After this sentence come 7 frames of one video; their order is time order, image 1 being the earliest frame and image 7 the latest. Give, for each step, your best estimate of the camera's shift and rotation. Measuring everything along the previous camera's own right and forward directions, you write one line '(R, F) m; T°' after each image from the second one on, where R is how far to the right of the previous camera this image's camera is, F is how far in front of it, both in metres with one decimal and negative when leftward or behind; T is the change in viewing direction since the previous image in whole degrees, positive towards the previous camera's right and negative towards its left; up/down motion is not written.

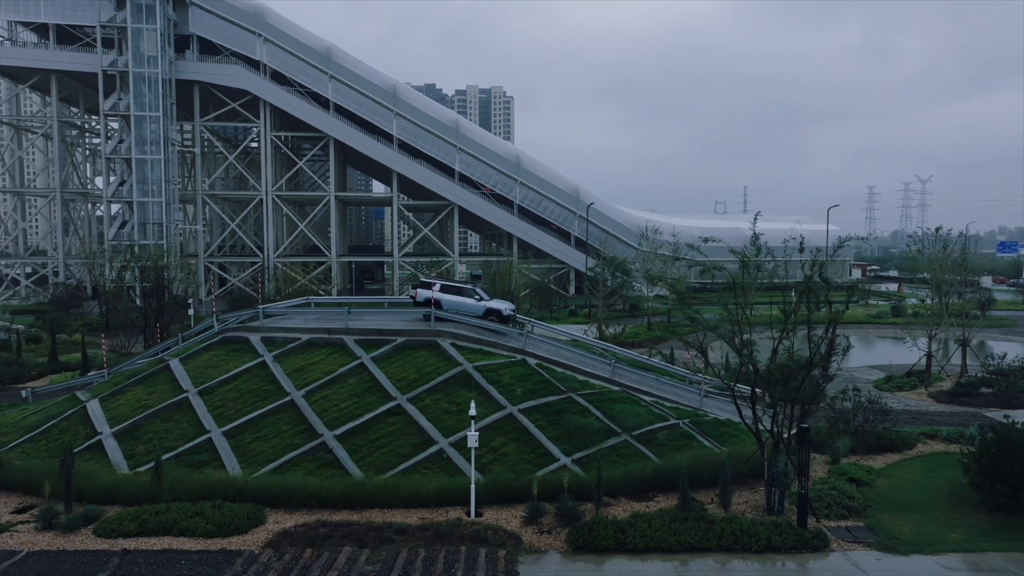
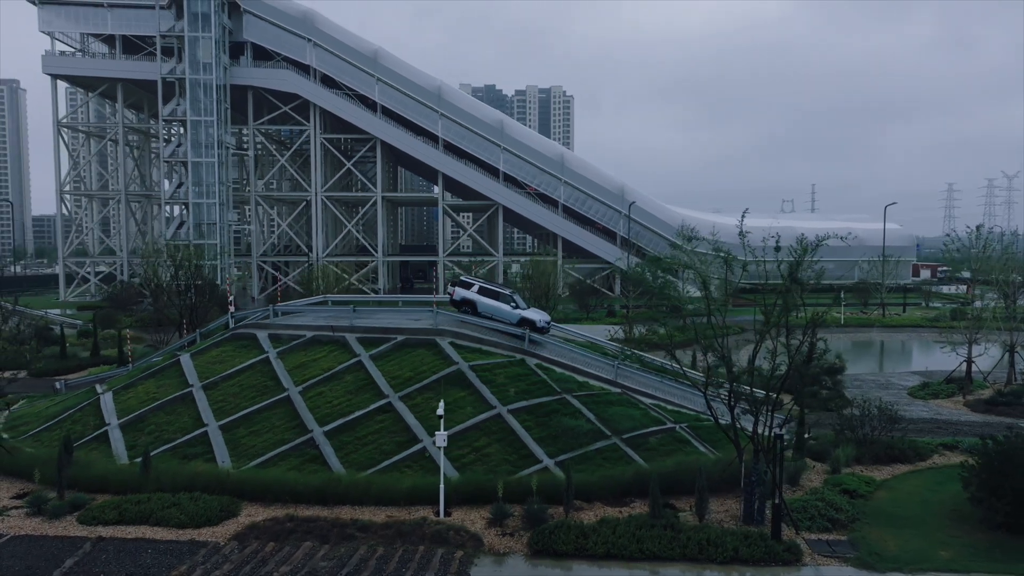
(+1.6, +0.2) m; -5°
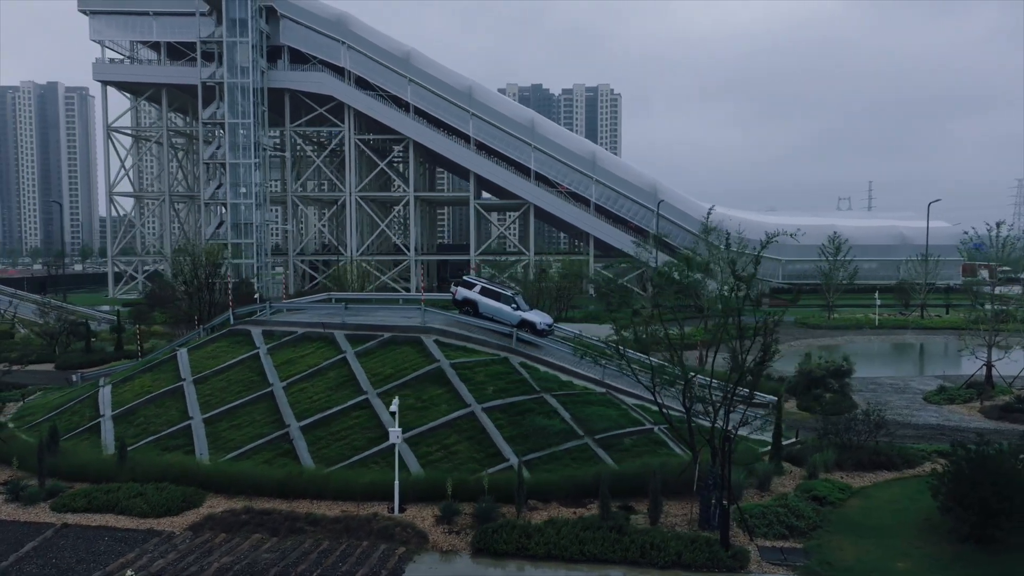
(+1.7, +0.1) m; -4°
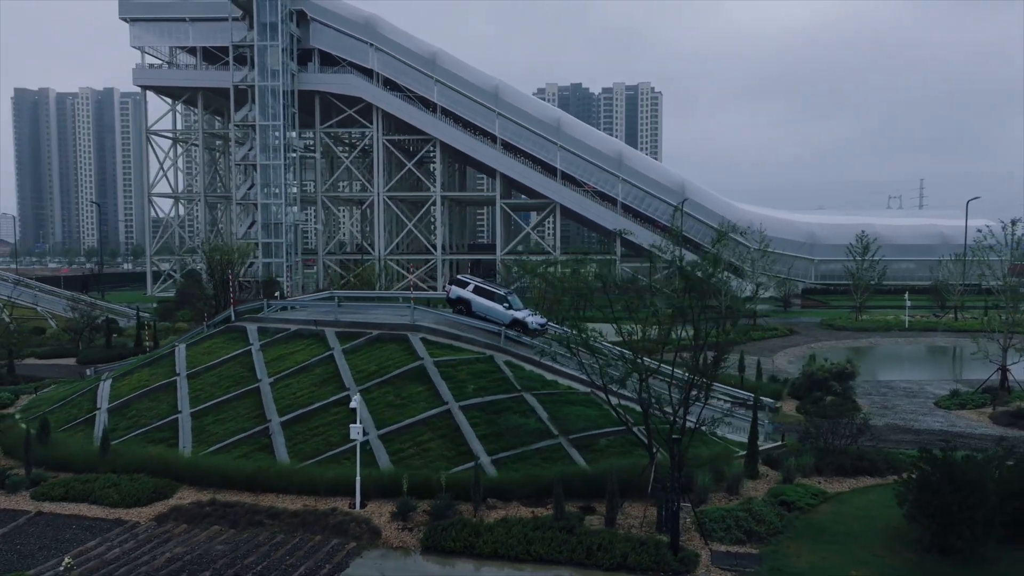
(+1.5, +0.1) m; -4°
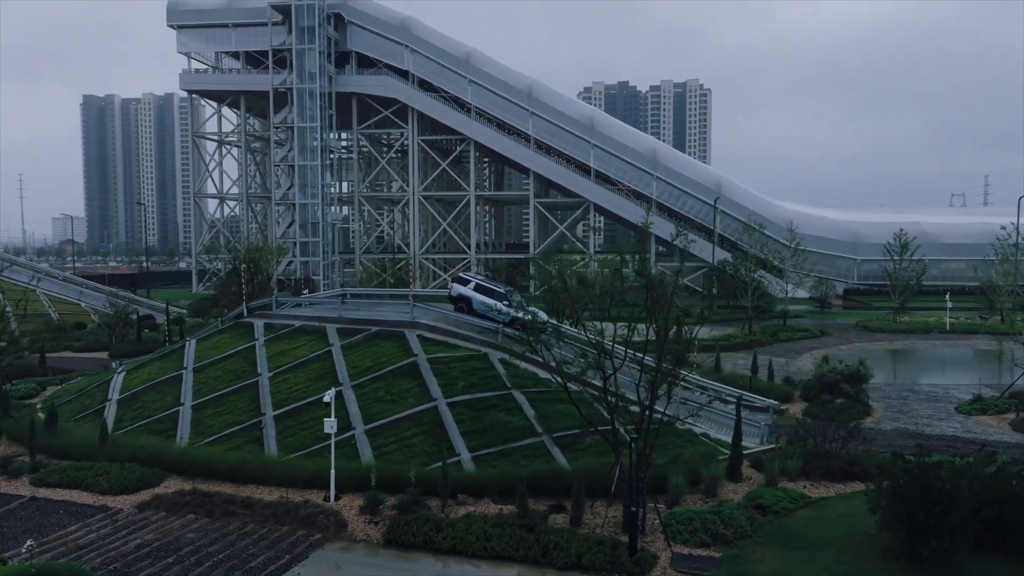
(+1.4, +0.1) m; -4°
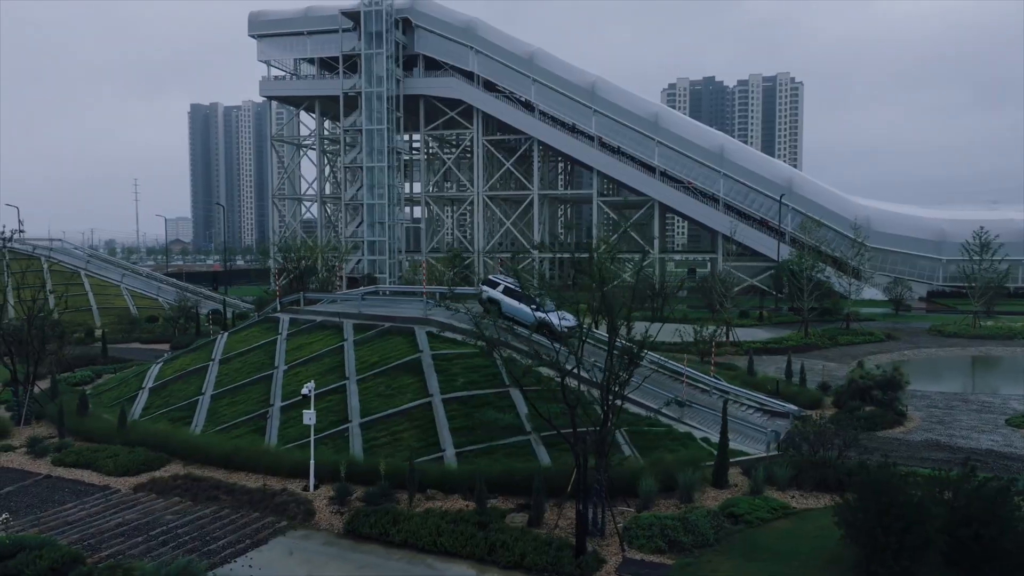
(+2.0, +0.2) m; -7°
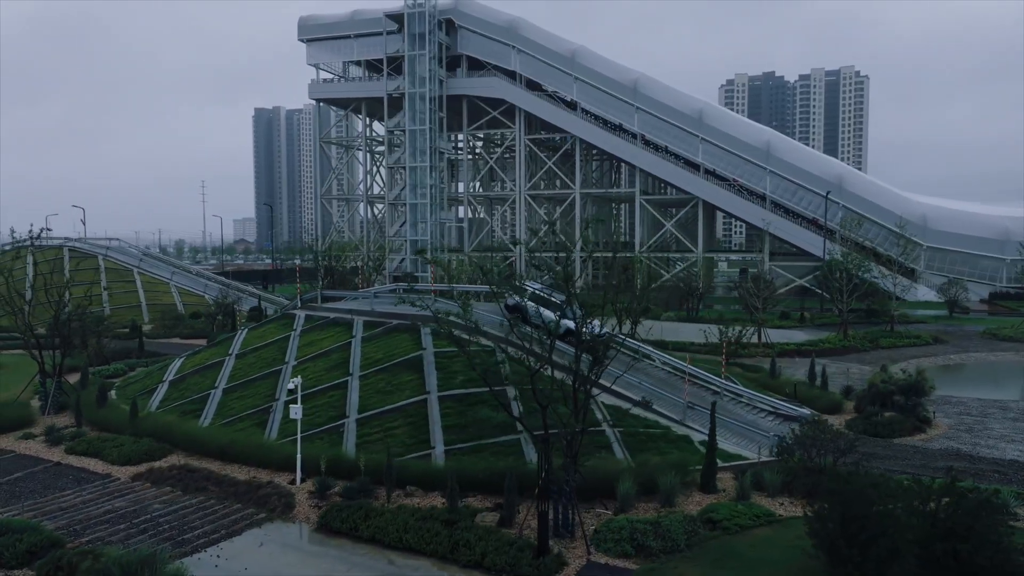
(+1.3, +0.2) m; -5°
